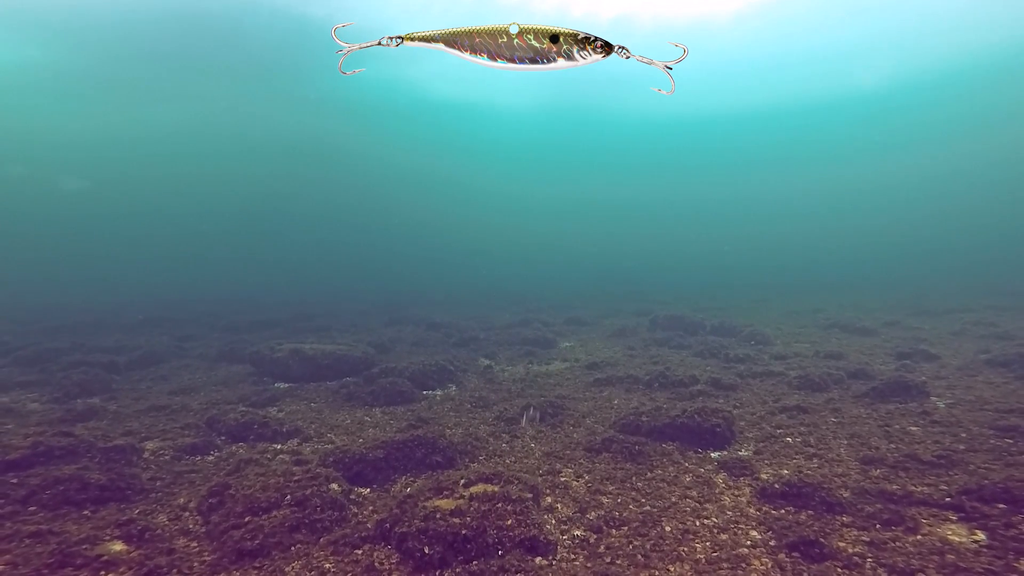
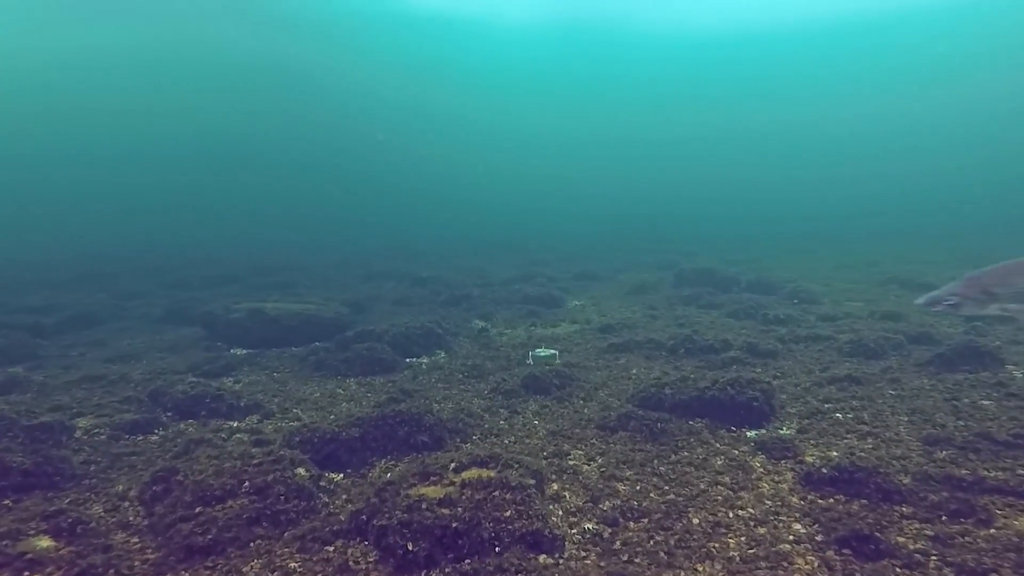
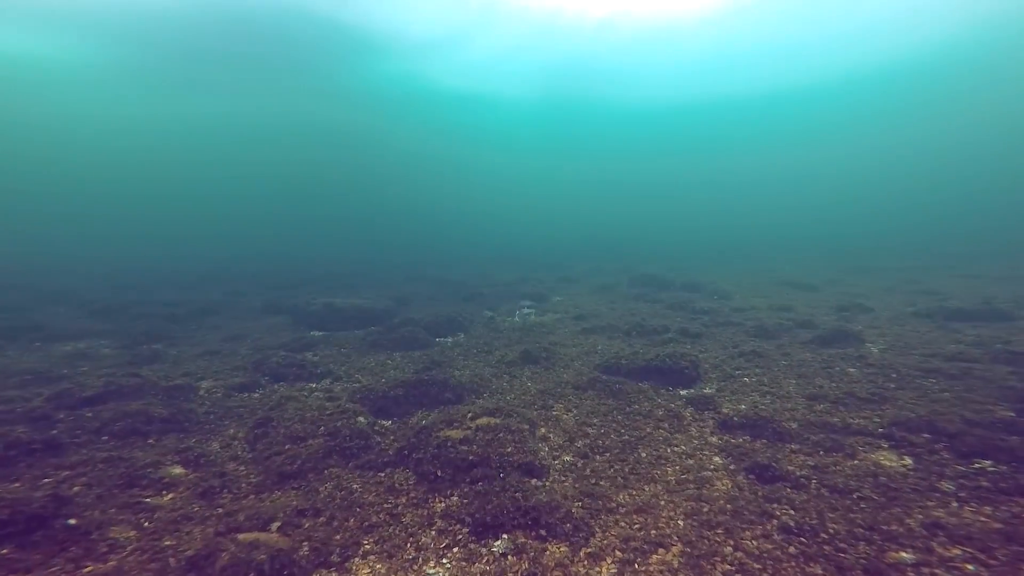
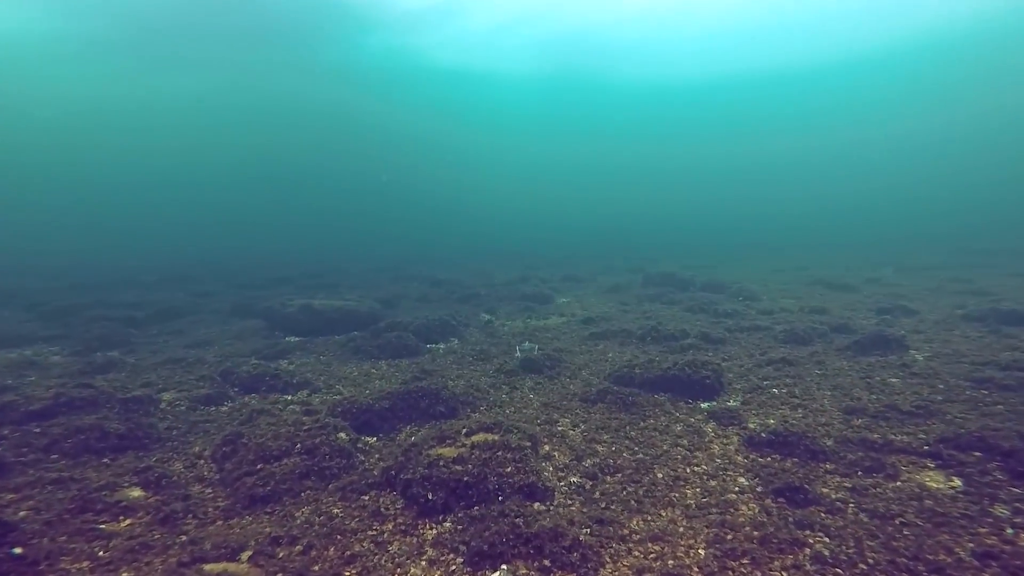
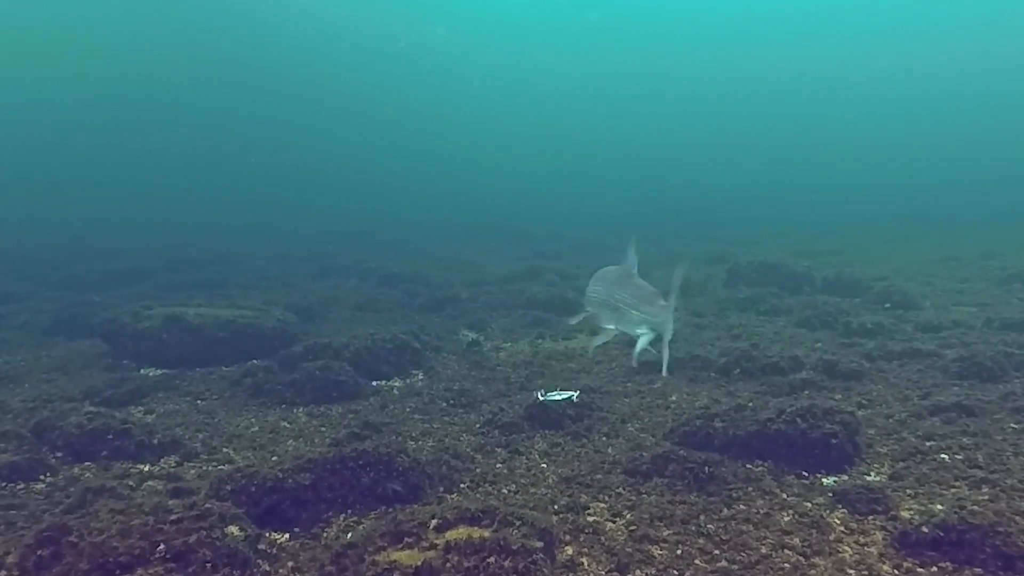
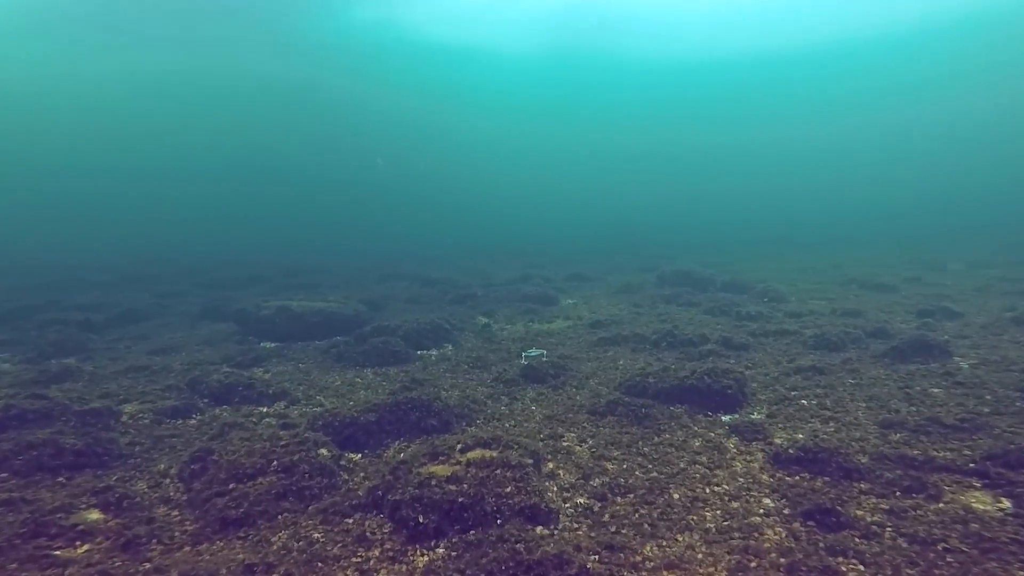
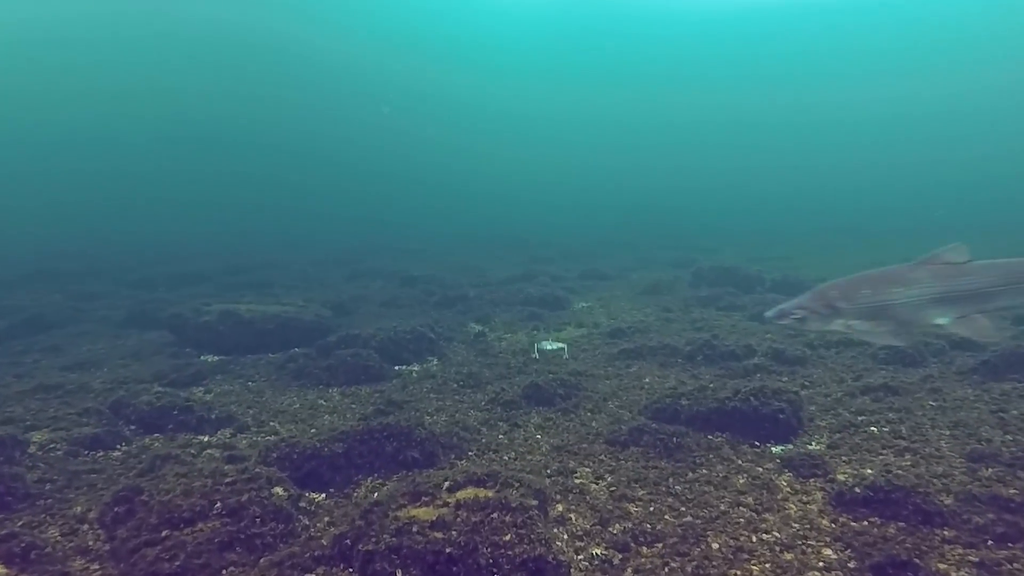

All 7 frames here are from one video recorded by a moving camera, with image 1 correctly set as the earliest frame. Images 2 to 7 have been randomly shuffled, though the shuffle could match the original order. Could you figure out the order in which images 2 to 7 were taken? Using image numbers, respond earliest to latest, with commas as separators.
3, 4, 6, 2, 7, 5
